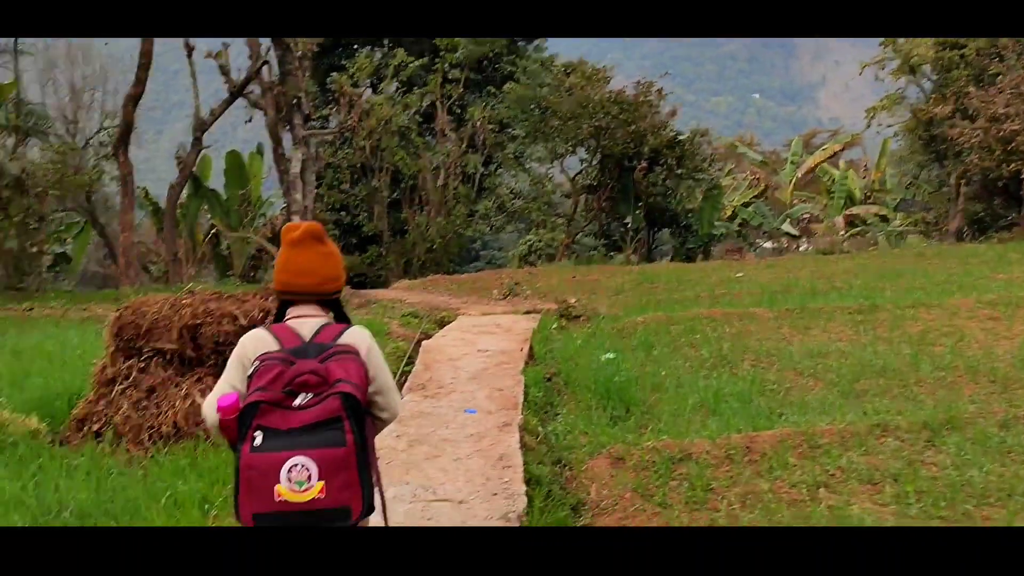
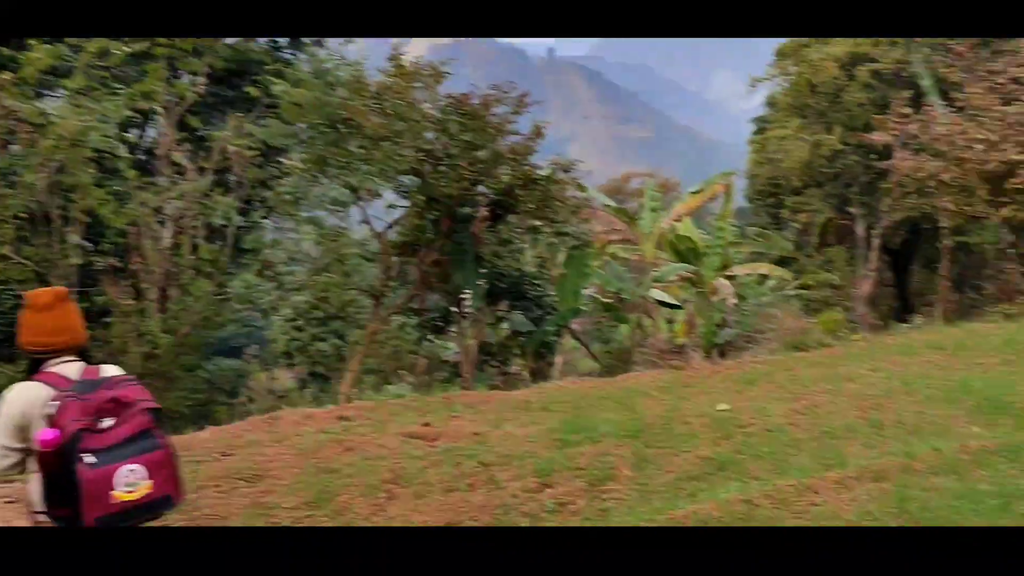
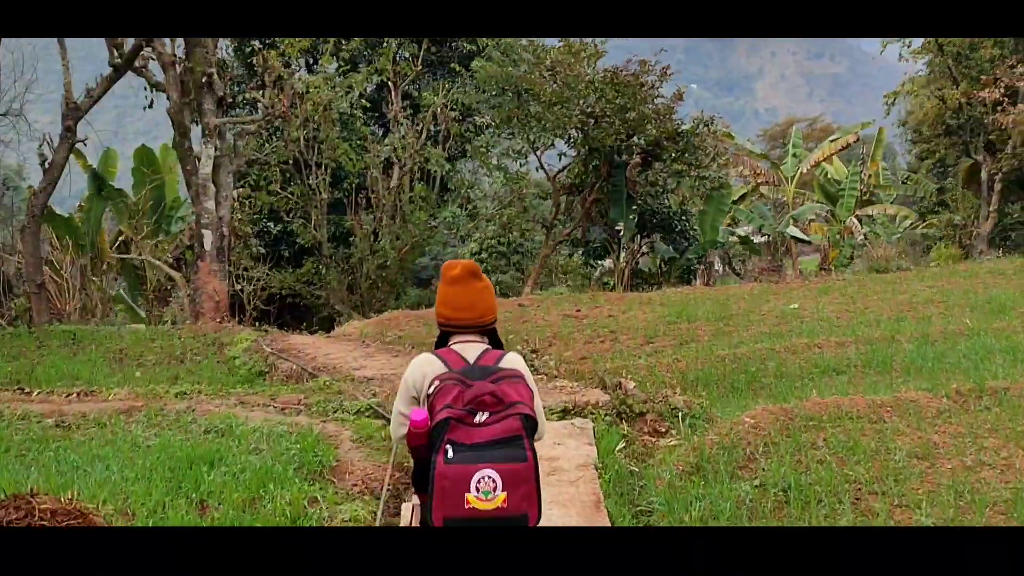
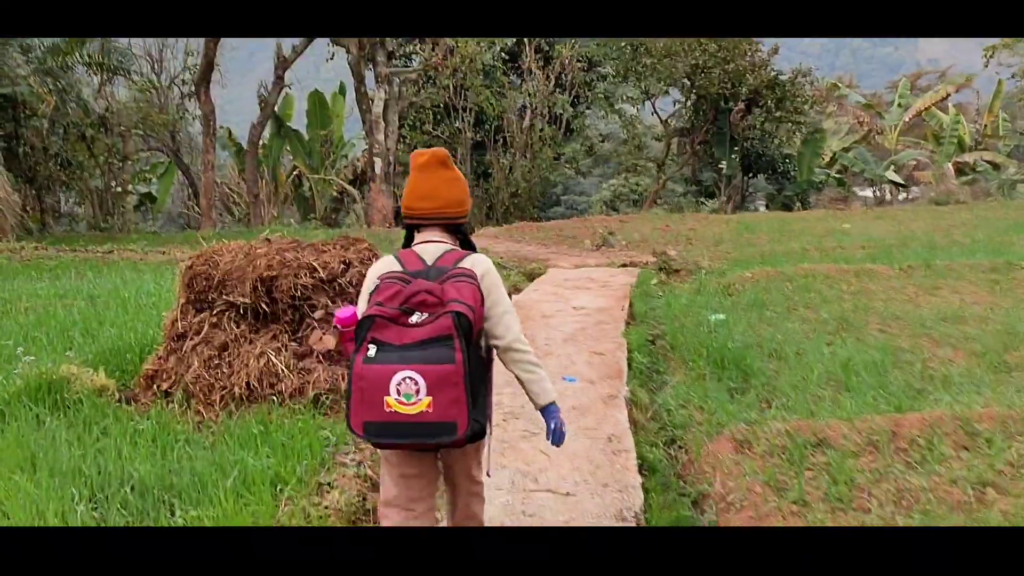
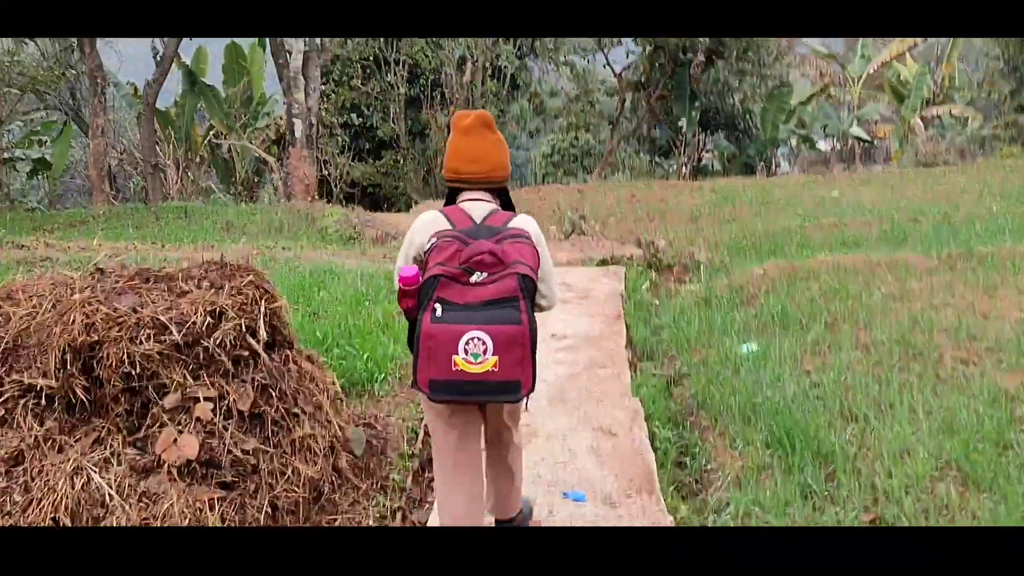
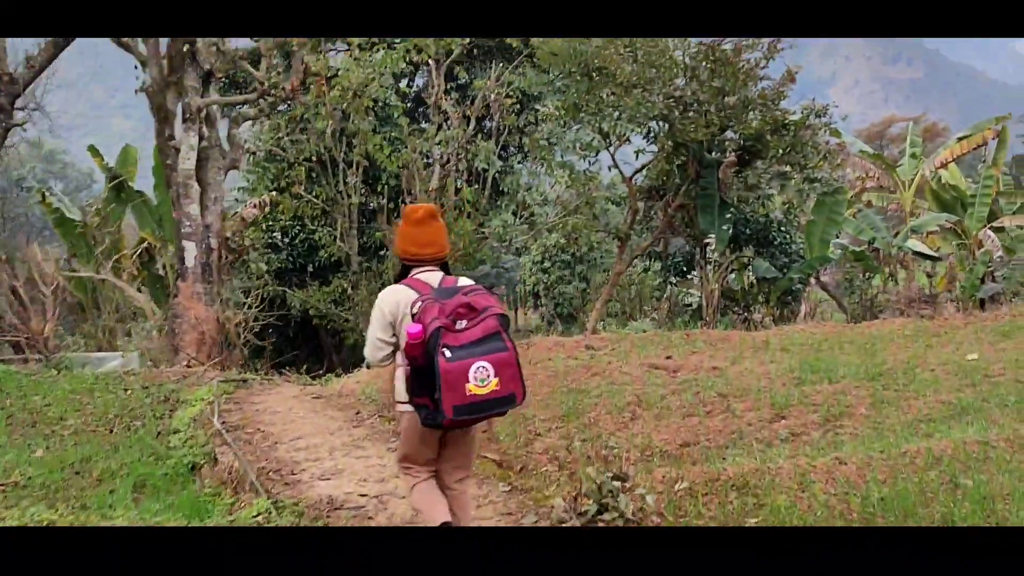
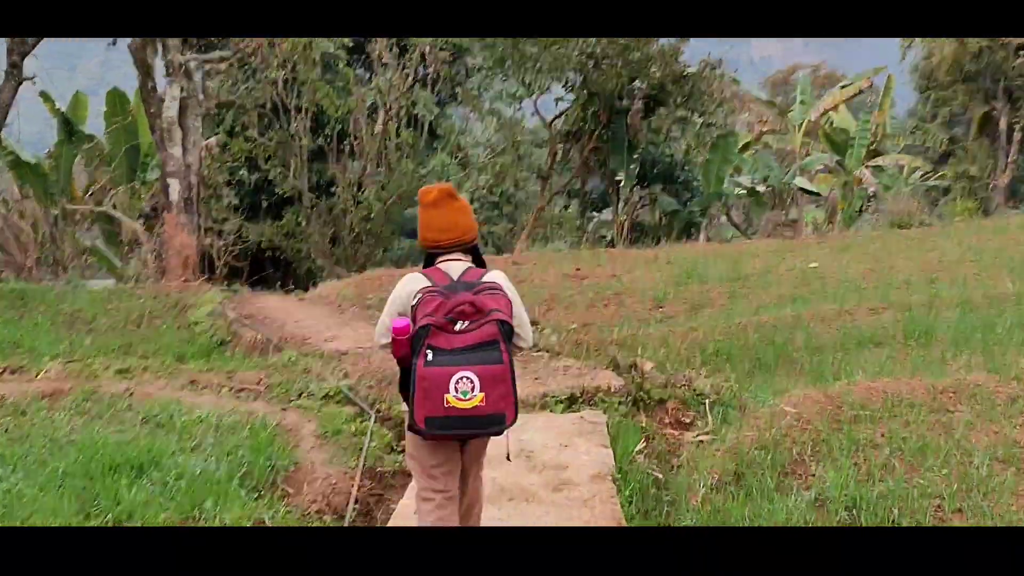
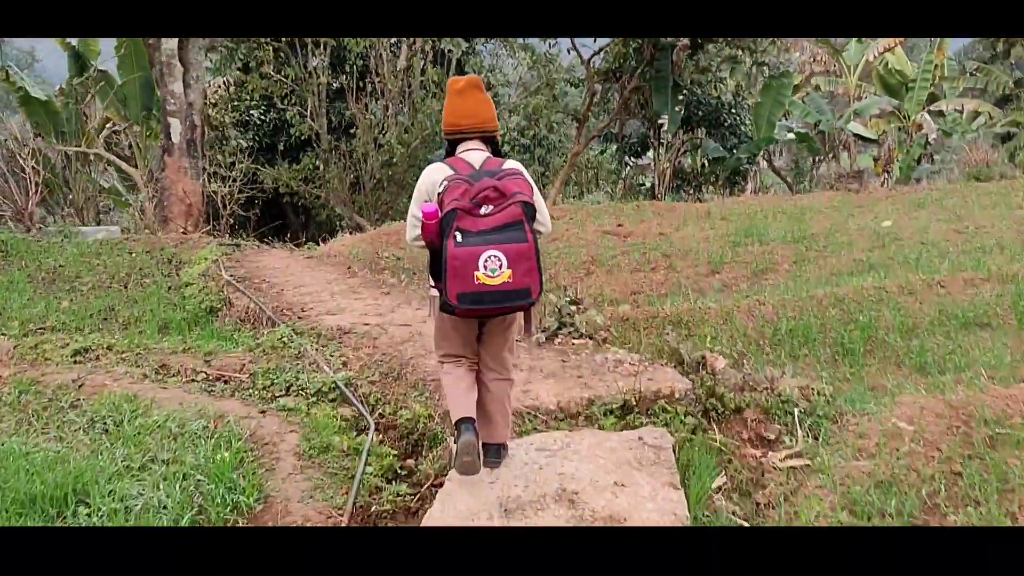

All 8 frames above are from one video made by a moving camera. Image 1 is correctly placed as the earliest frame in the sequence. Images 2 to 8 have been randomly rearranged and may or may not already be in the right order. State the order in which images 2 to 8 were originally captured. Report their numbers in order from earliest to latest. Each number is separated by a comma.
4, 5, 3, 7, 8, 6, 2
